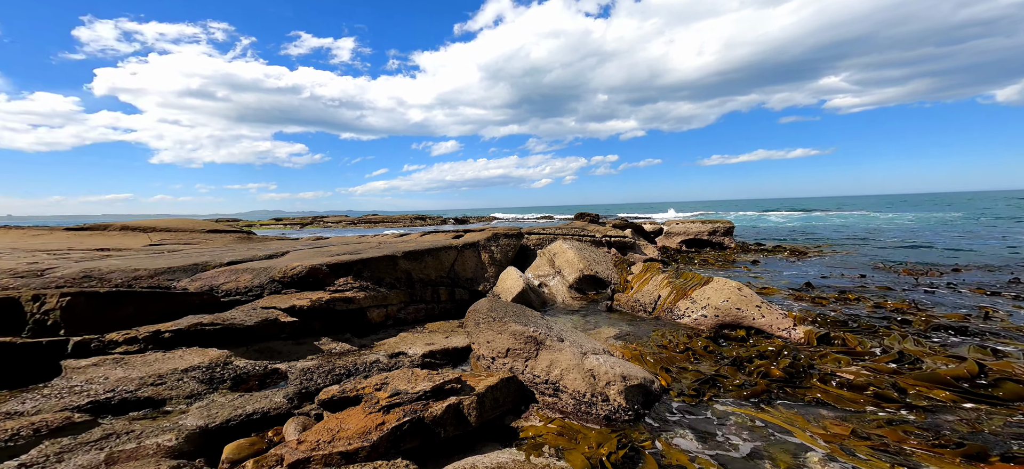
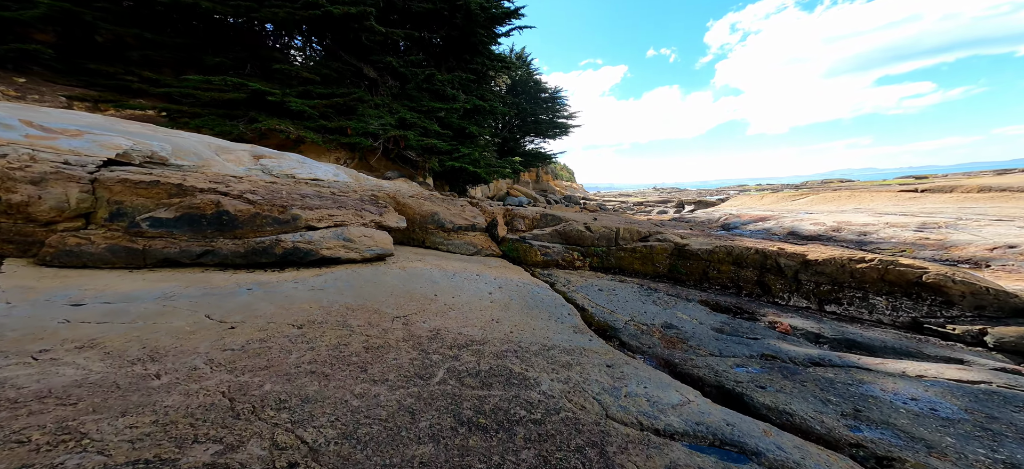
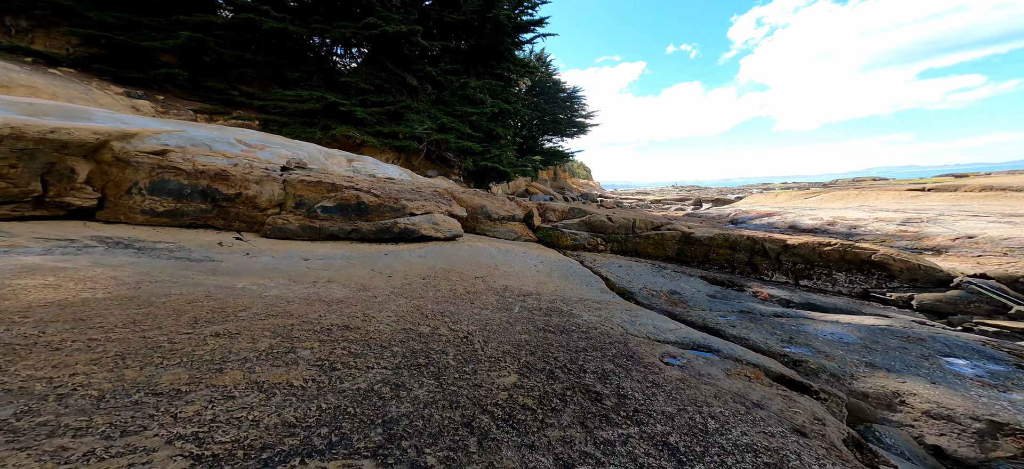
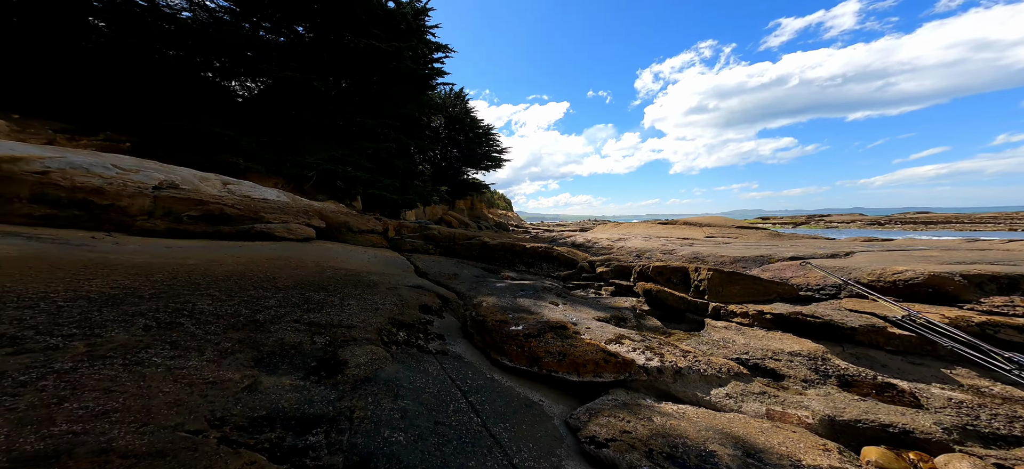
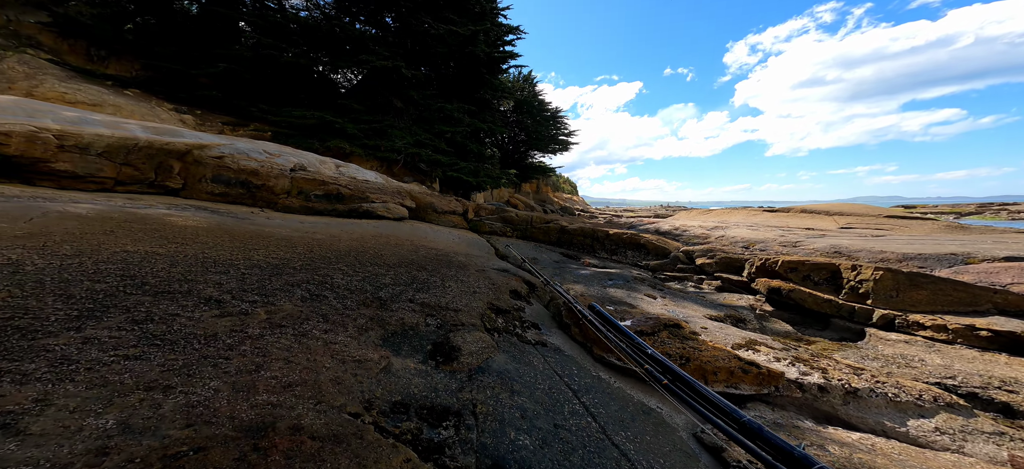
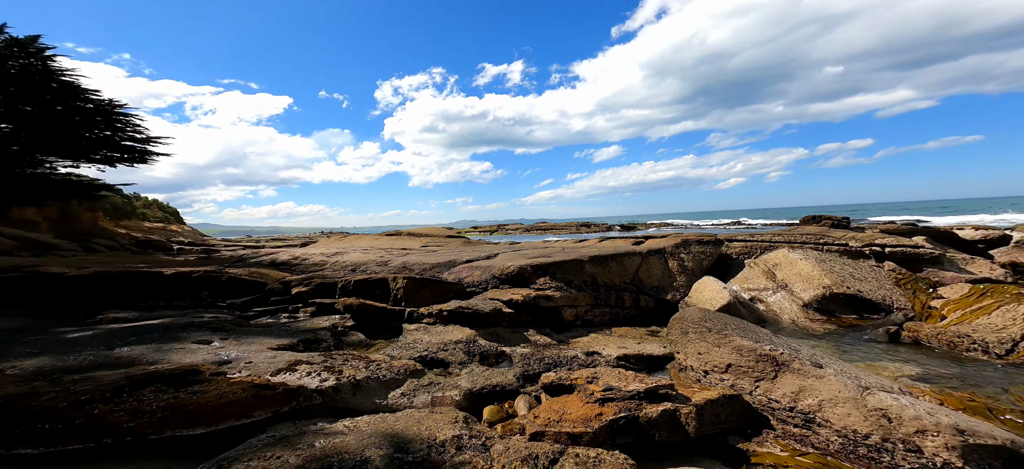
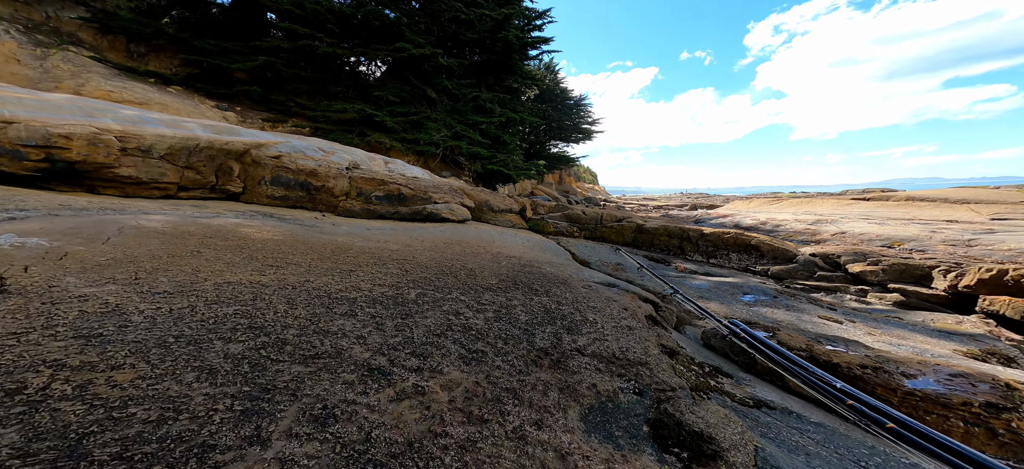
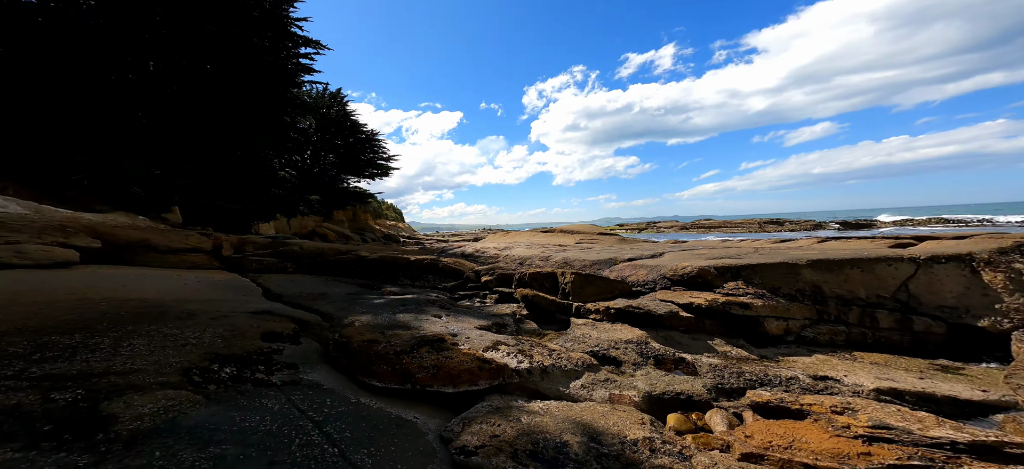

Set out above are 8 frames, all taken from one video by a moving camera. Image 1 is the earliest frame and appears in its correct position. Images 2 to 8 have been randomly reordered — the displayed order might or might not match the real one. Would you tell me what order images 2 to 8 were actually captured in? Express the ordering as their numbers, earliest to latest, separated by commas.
6, 8, 4, 5, 7, 3, 2
